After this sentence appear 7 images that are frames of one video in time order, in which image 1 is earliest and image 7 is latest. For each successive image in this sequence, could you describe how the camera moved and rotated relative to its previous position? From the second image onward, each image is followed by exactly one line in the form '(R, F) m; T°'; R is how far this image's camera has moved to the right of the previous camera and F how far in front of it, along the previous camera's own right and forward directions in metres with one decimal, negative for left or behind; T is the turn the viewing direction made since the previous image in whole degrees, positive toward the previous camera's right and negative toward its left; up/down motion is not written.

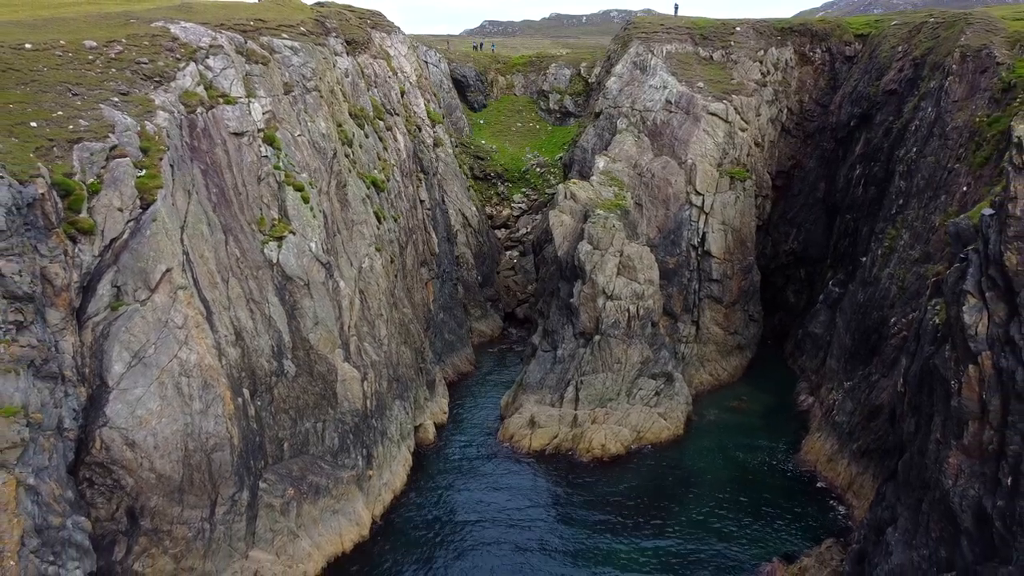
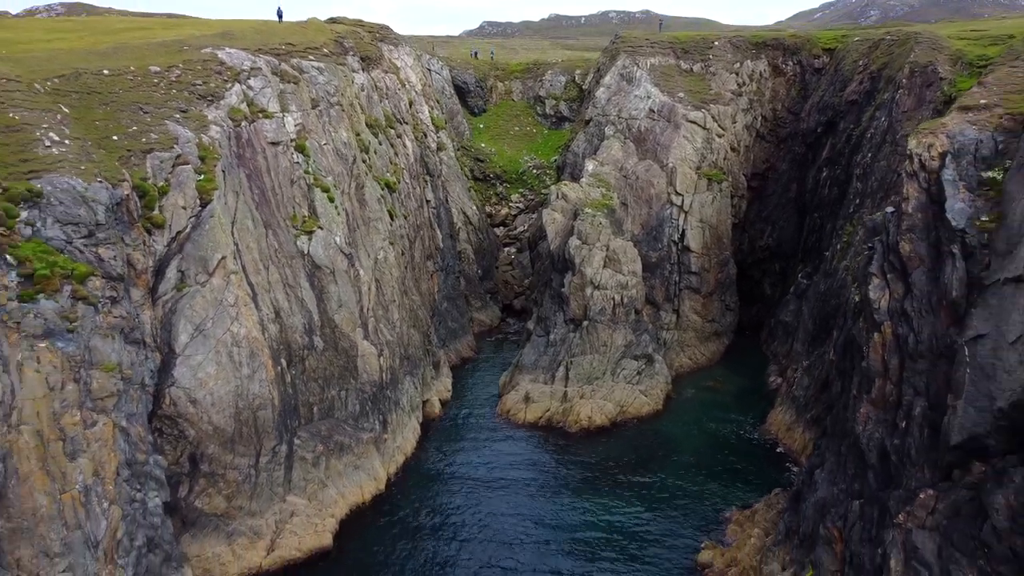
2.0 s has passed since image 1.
(+0.1, -4.5) m; 0°
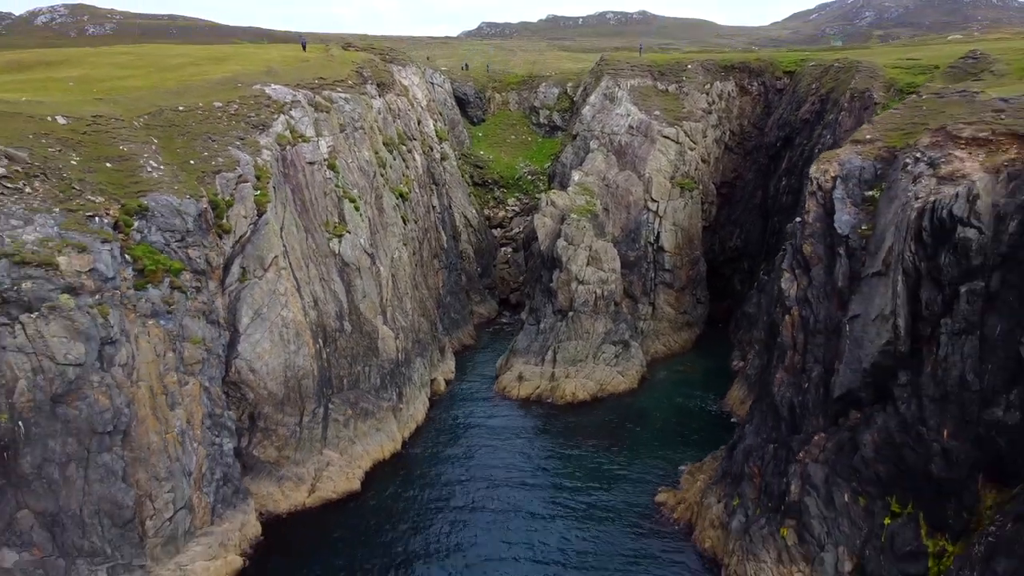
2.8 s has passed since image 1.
(+0.2, -6.7) m; 0°
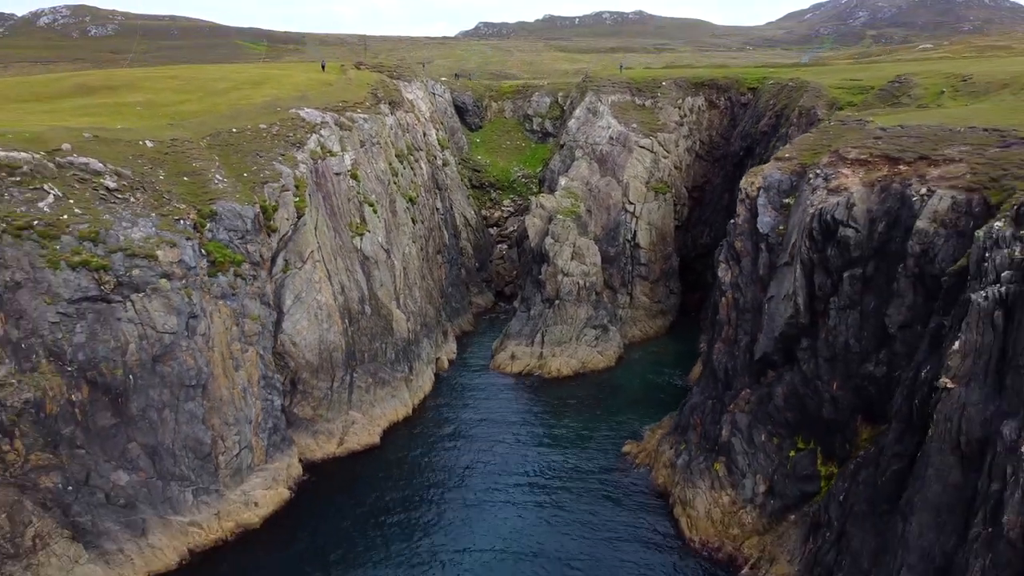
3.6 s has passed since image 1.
(+0.3, -7.6) m; 0°
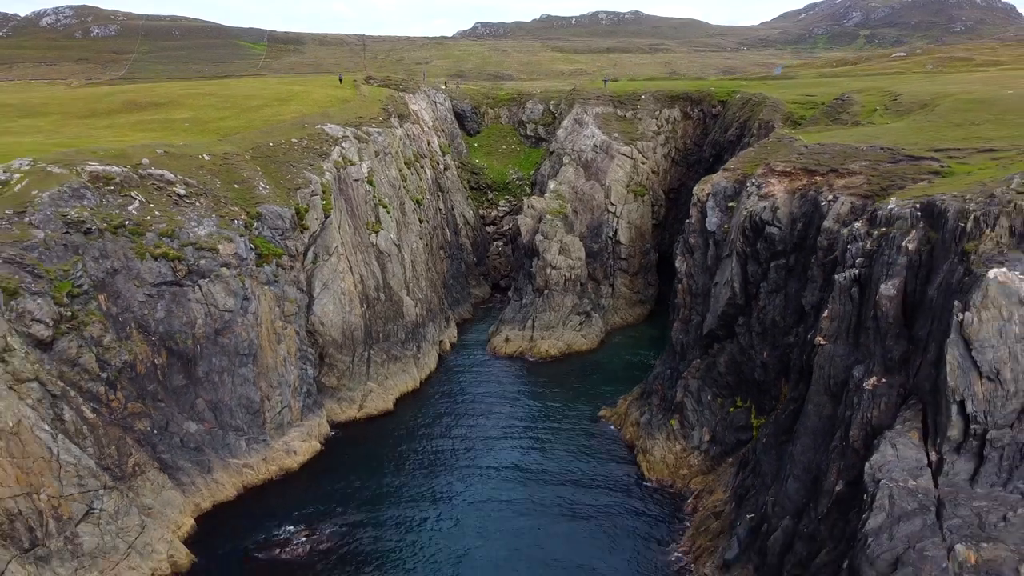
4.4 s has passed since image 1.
(+0.3, -7.7) m; 0°
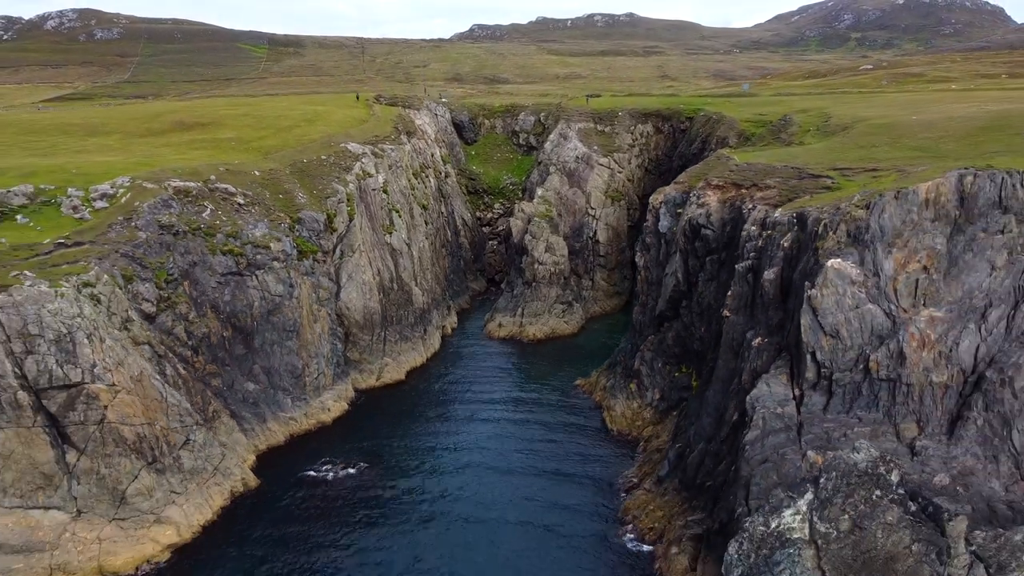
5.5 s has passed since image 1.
(+0.4, -10.5) m; 0°
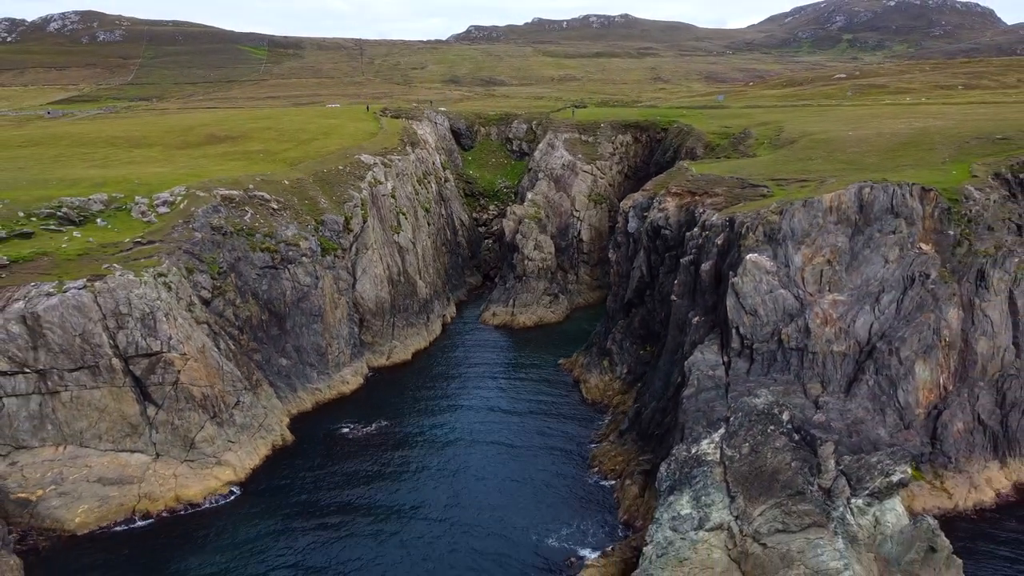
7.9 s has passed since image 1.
(+0.5, -9.5) m; 0°
